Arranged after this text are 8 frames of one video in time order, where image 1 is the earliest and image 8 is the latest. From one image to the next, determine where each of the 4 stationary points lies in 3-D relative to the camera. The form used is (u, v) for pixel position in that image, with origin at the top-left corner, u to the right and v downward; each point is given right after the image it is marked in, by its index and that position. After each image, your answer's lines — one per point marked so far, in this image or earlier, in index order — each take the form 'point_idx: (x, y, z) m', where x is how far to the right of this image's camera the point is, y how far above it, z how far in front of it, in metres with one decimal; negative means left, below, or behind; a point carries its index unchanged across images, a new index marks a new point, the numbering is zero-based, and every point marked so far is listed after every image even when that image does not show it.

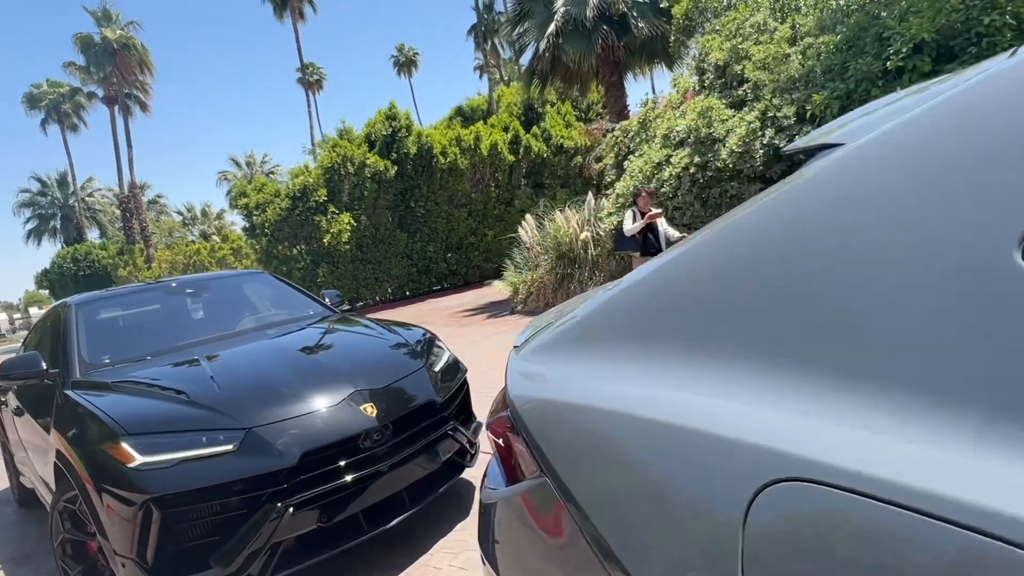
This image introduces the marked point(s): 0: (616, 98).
0: (+2.8, +5.1, +15.7) m
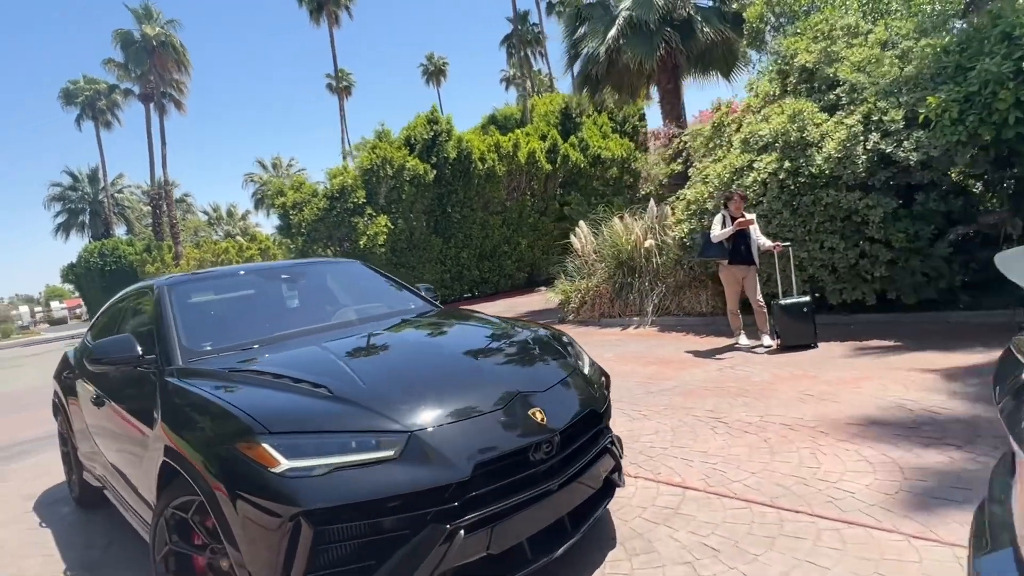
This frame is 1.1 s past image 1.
0: (+4.2, +4.8, +15.3) m
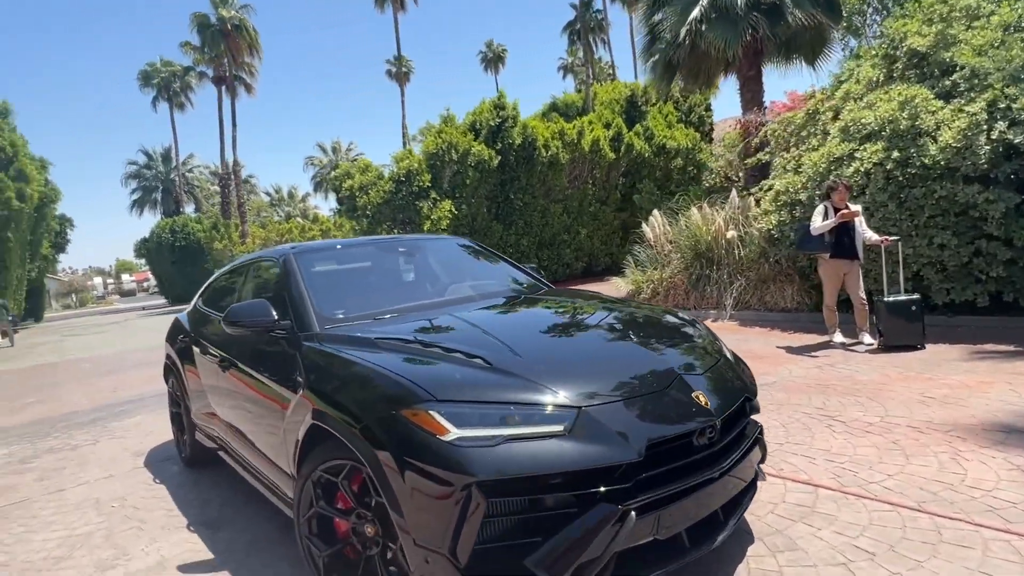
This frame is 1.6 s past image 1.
0: (+6.1, +4.9, +14.7) m
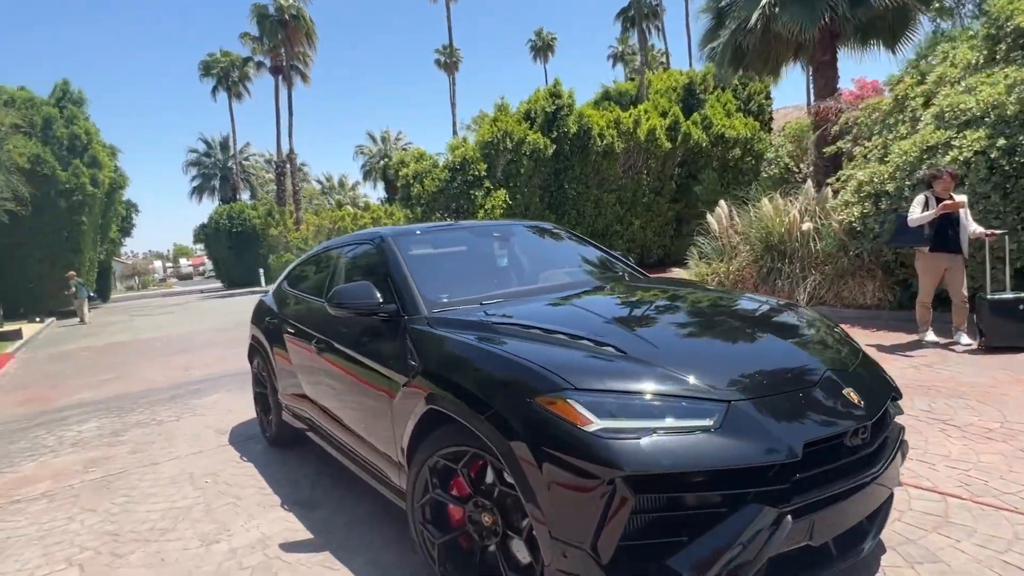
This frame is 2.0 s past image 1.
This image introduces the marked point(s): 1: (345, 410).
0: (+7.6, +5.0, +14.0) m
1: (-1.2, -0.9, +4.2) m
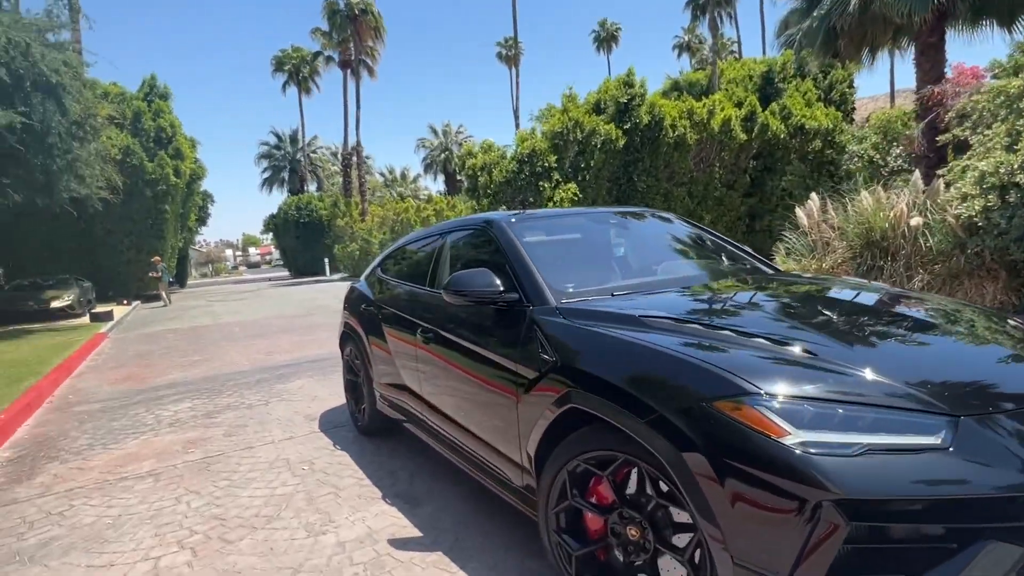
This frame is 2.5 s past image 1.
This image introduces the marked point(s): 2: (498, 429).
0: (+9.3, +5.0, +12.9) m
1: (-0.4, -0.8, +4.0) m
2: (-0.1, -0.8, +3.5) m
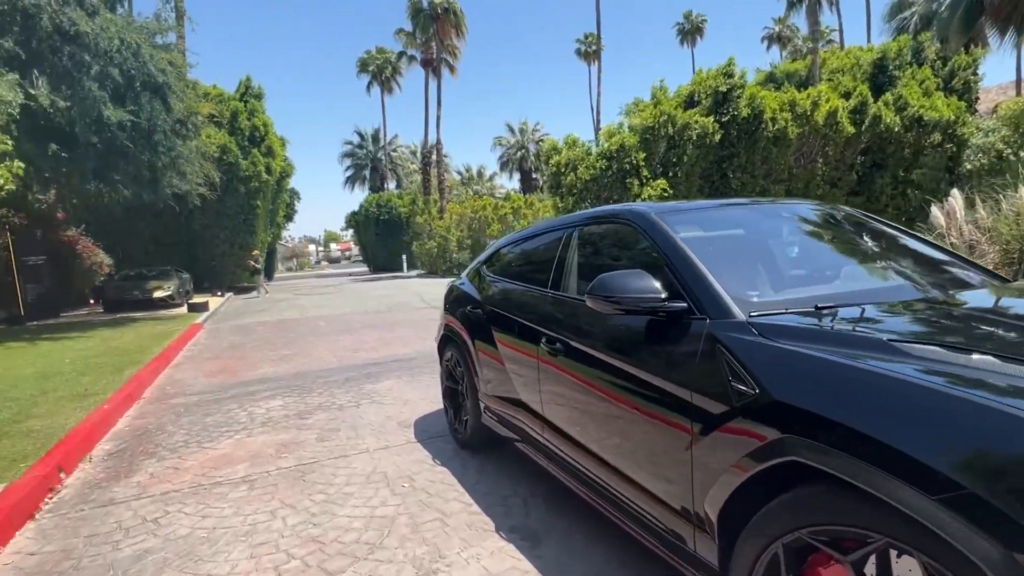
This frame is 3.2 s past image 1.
0: (+11.3, +4.8, +11.1) m
1: (+0.4, -0.8, +3.4) m
2: (+0.6, -0.8, +2.9) m
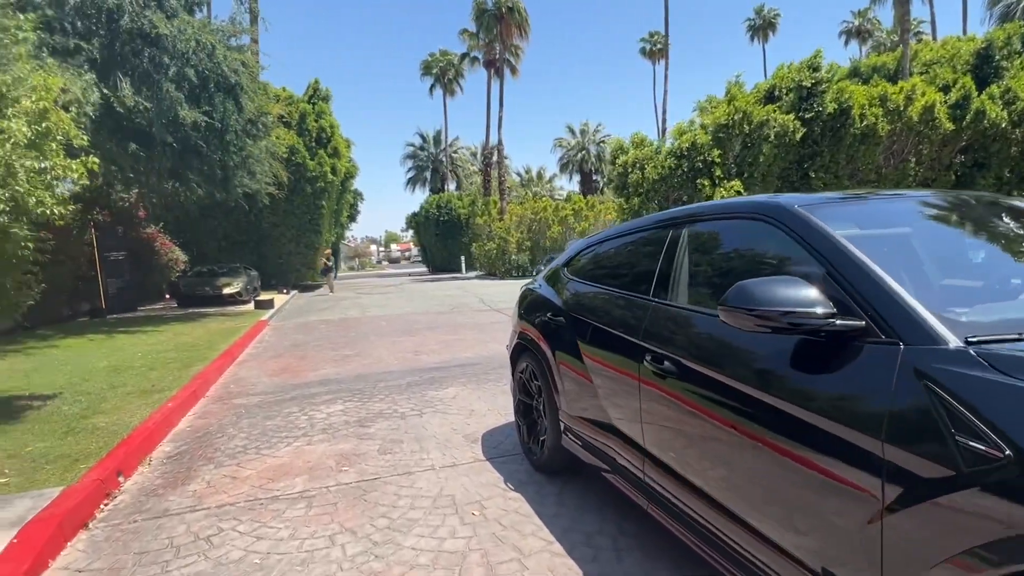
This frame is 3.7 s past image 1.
0: (+12.6, +4.5, +9.4) m
1: (+0.9, -0.8, +2.8) m
2: (+1.1, -0.9, +2.2) m
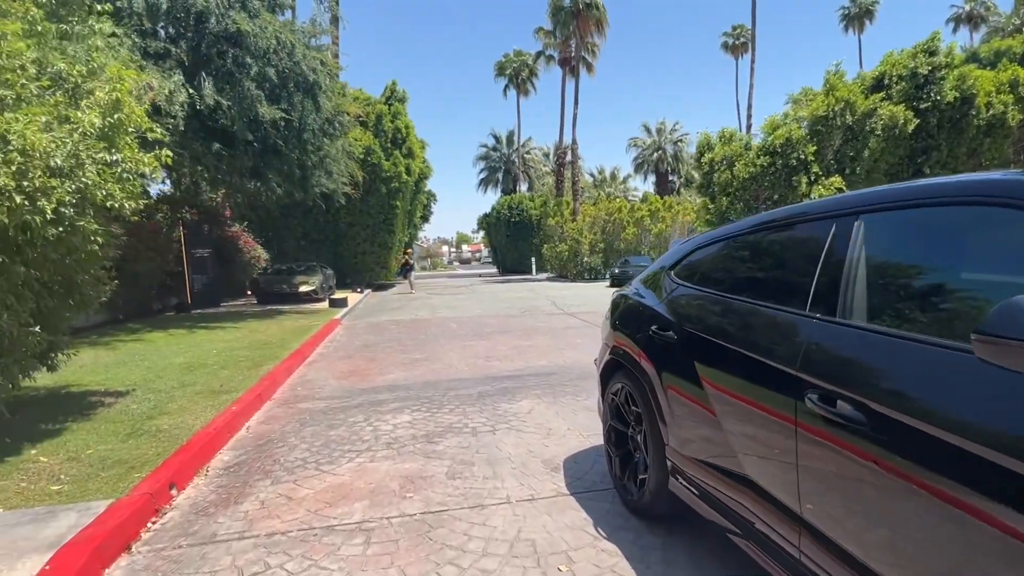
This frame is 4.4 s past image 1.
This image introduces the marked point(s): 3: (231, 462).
0: (+13.7, +4.2, +7.2) m
1: (+1.3, -0.9, +2.0) m
2: (+1.4, -0.9, +1.4) m
3: (-2.5, -1.5, +5.2) m
